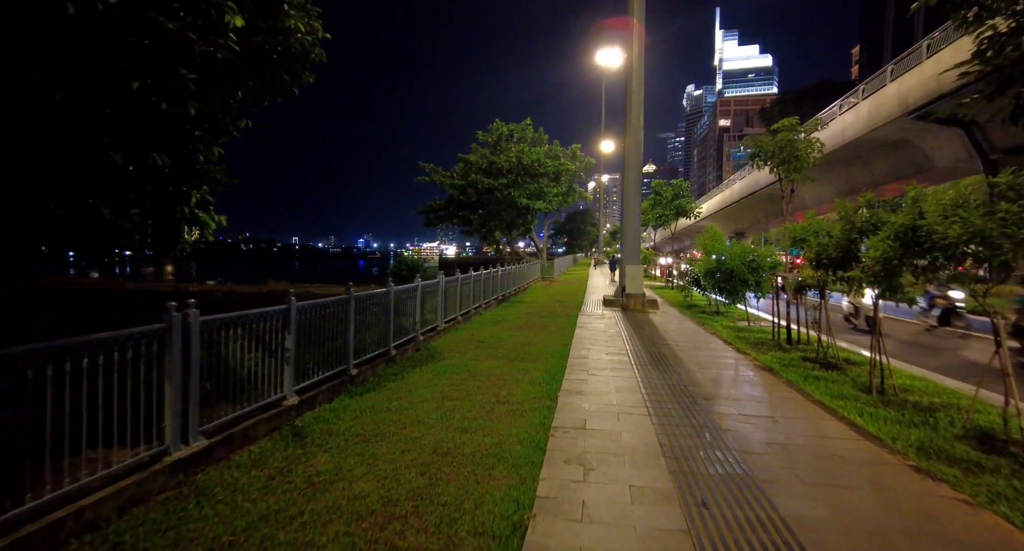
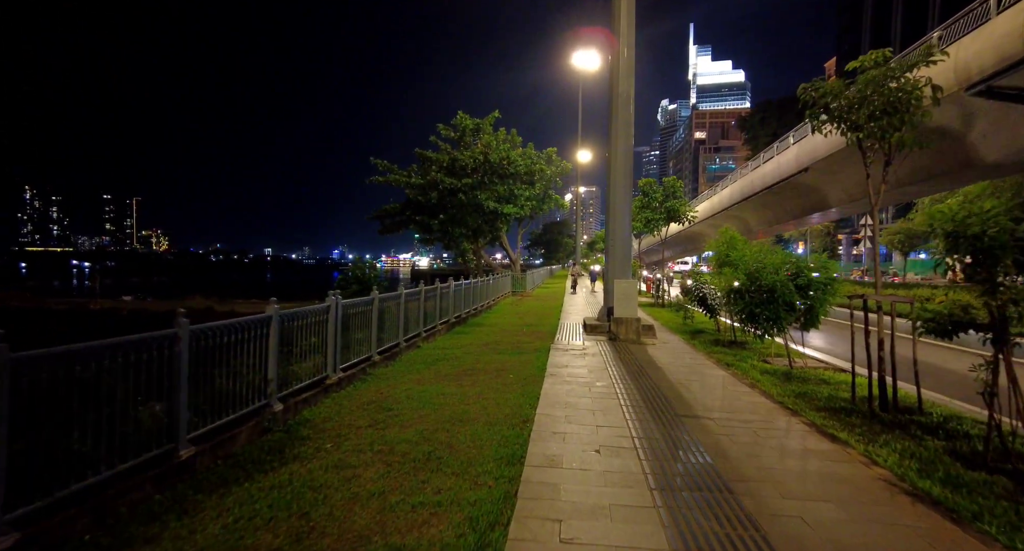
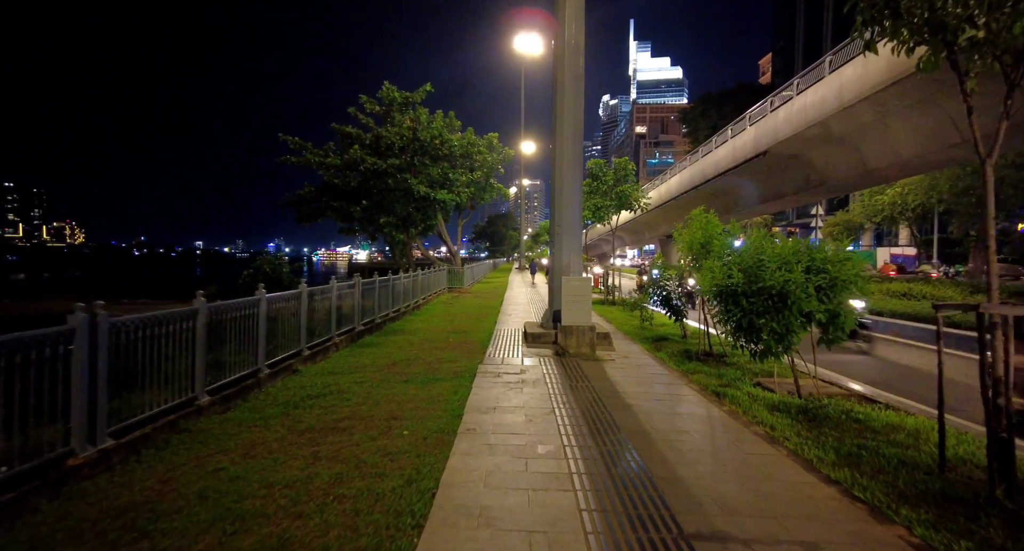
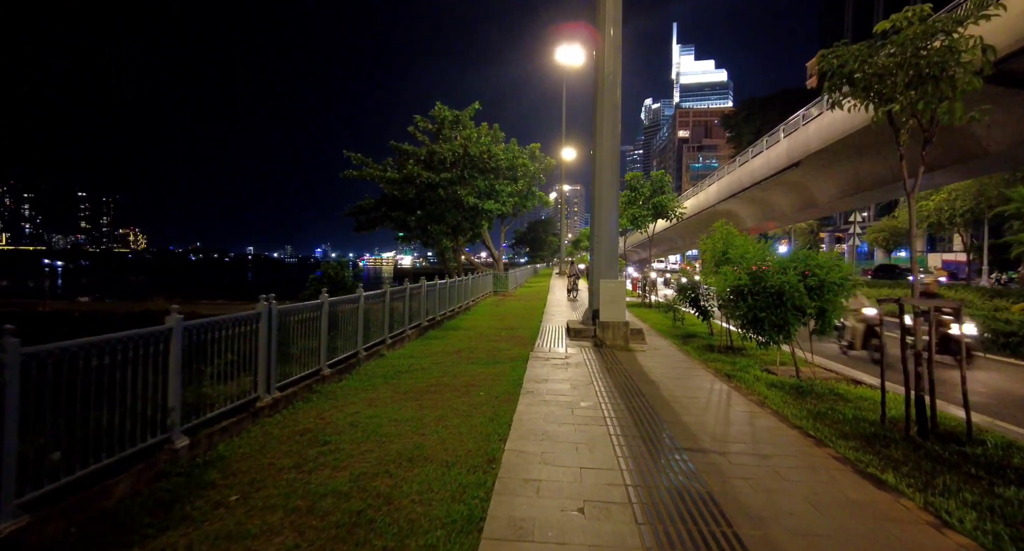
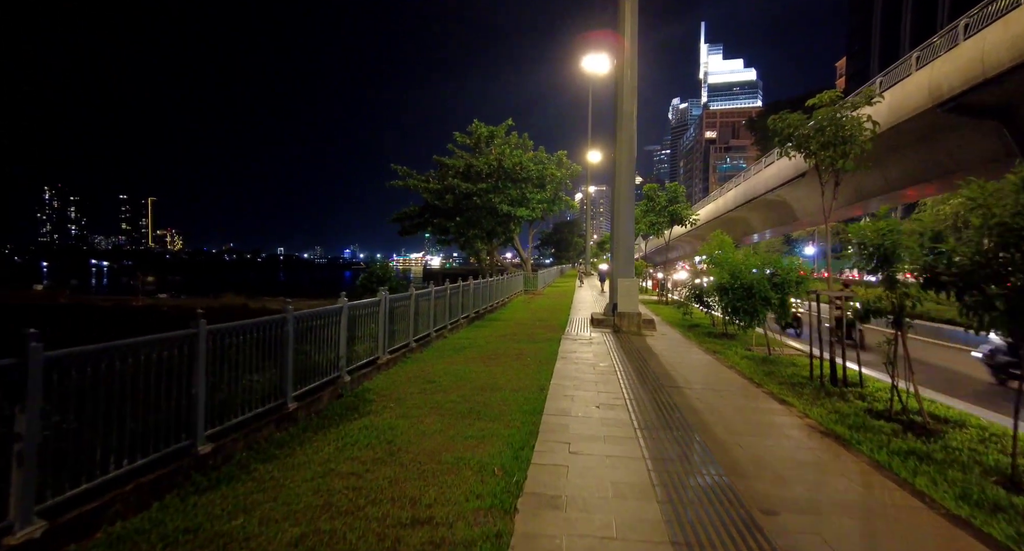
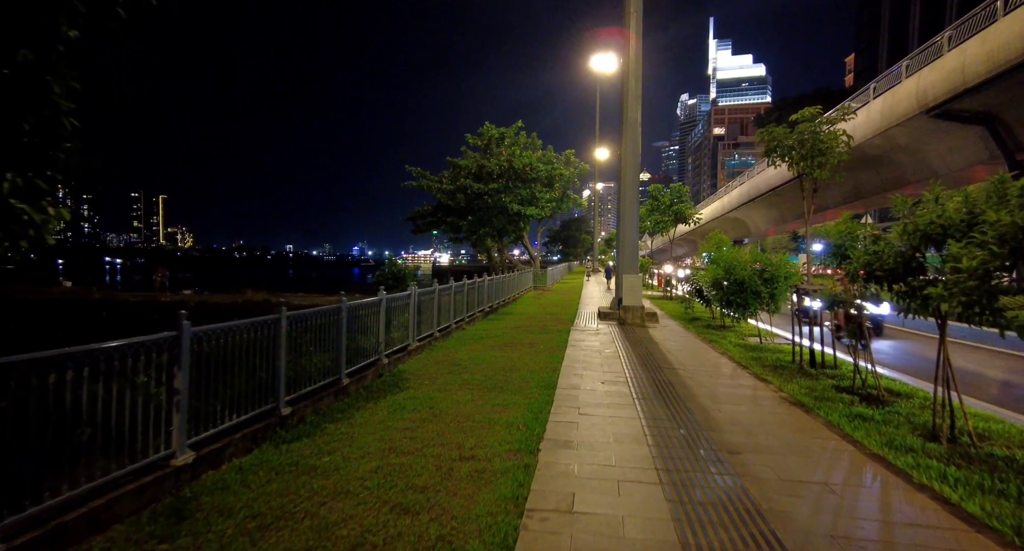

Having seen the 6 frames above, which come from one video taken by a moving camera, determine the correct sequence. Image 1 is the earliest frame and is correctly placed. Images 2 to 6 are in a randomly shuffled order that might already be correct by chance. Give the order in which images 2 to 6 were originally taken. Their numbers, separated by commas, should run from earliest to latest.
6, 5, 2, 4, 3
